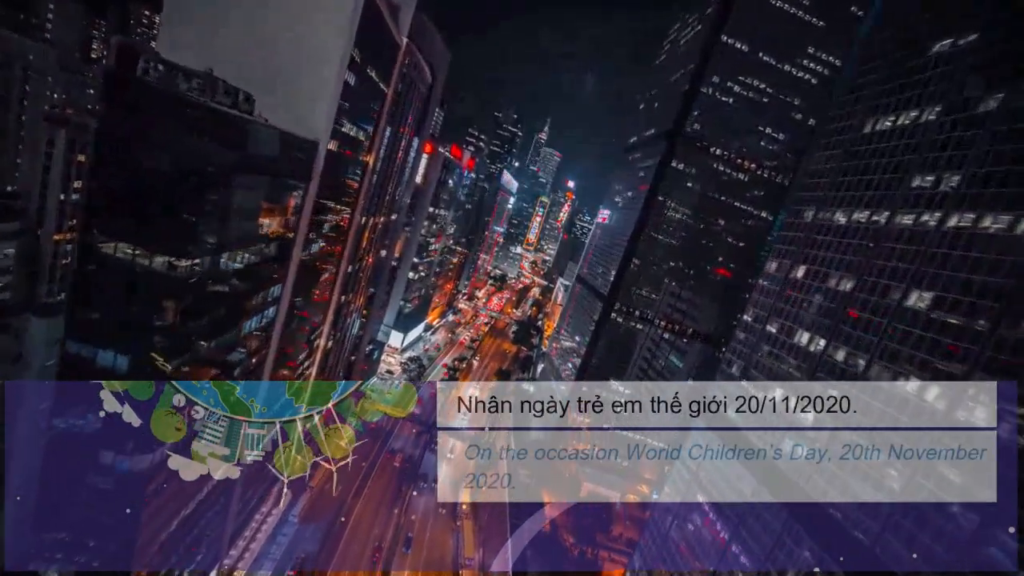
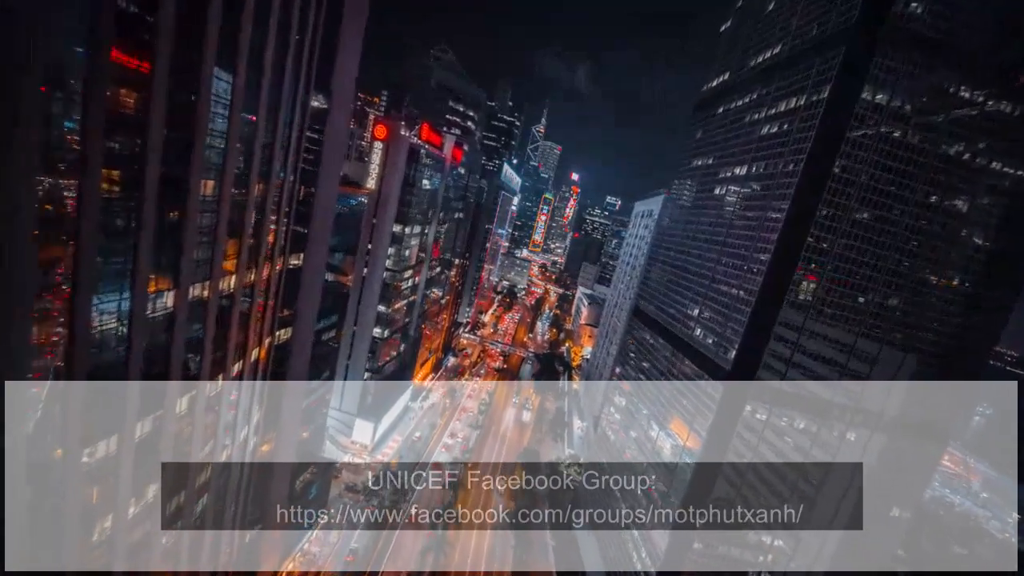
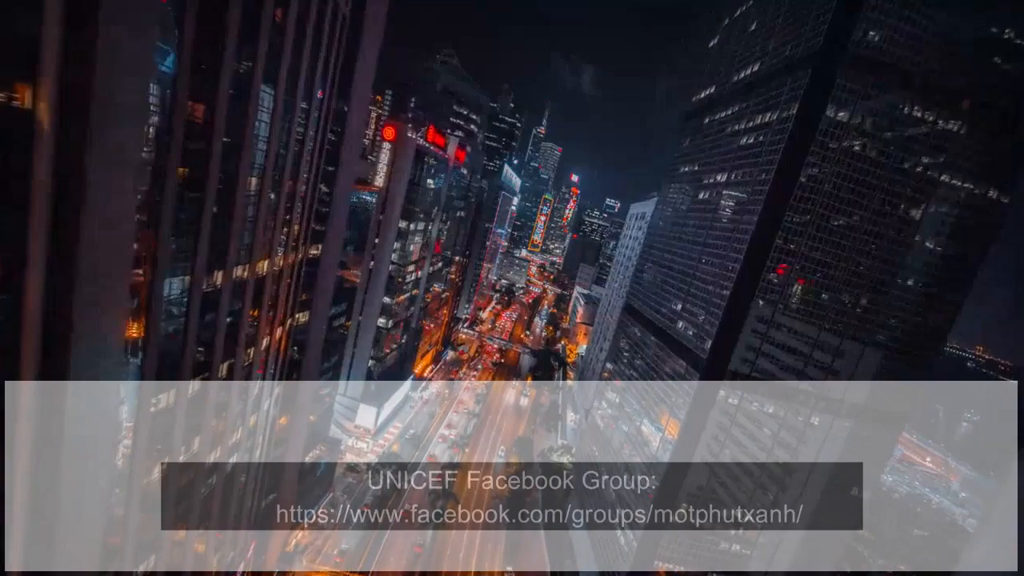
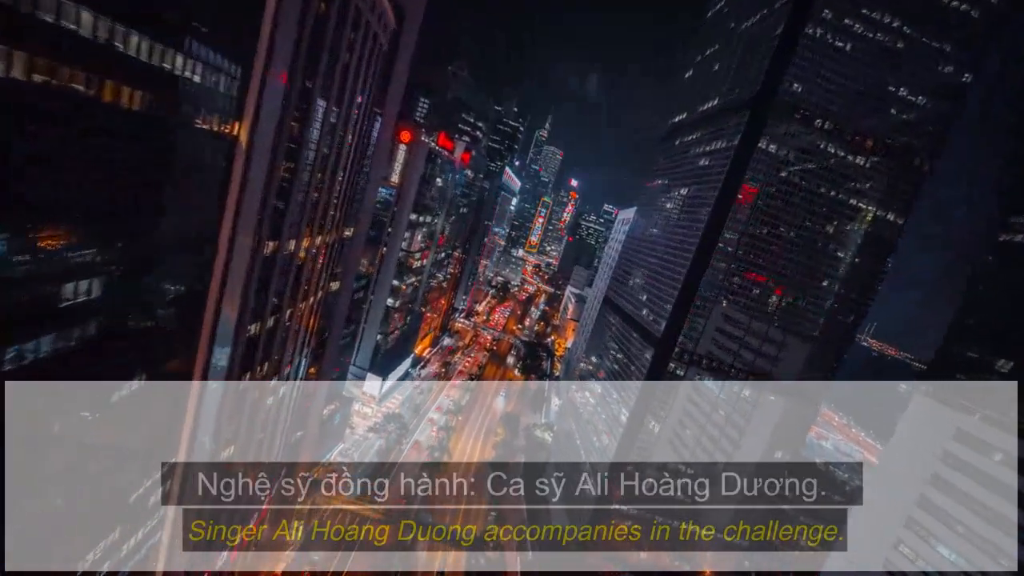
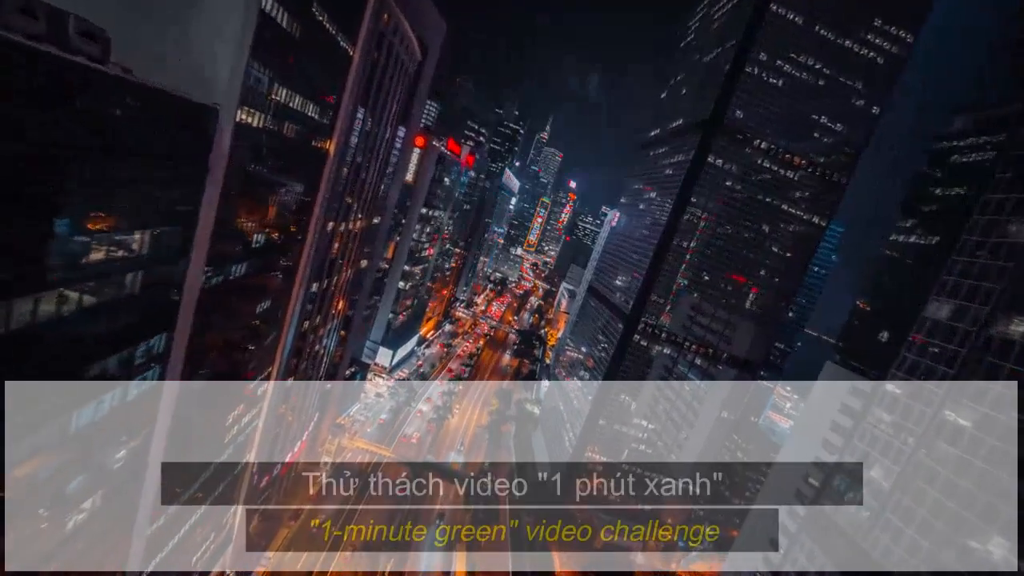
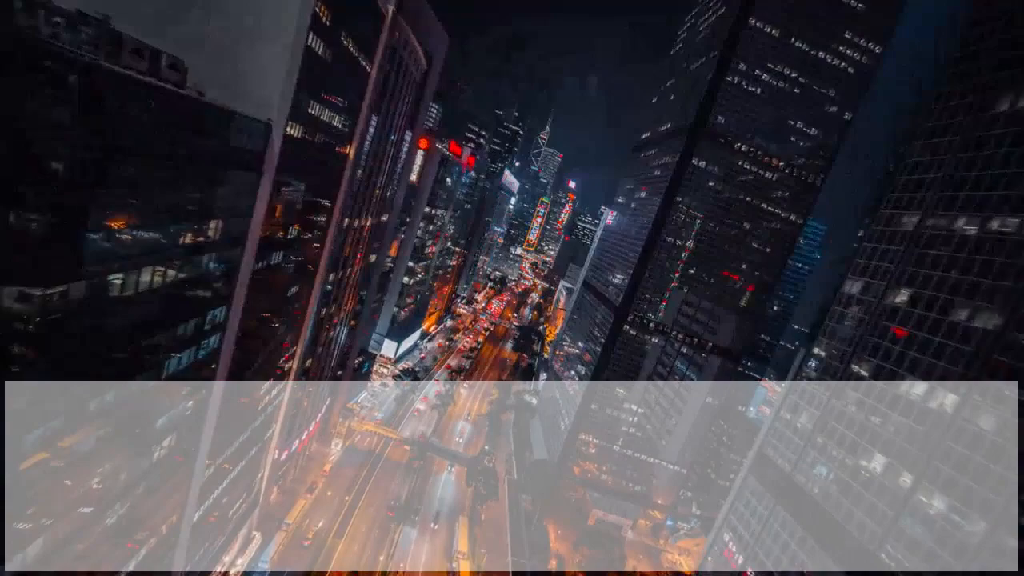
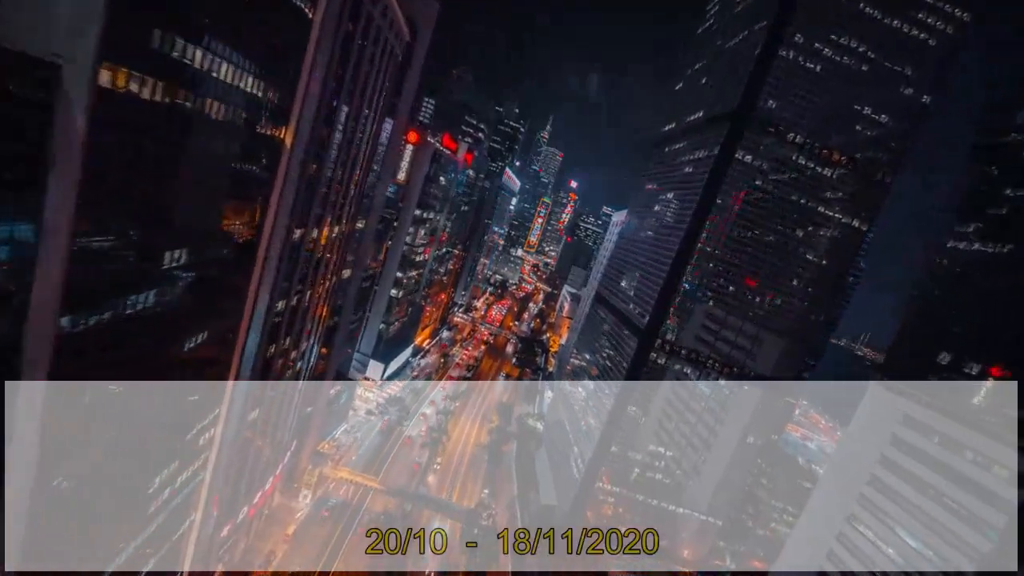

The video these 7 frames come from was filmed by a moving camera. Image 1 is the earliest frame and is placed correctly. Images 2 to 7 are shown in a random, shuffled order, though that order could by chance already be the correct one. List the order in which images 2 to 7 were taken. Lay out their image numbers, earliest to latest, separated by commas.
6, 5, 7, 4, 3, 2
